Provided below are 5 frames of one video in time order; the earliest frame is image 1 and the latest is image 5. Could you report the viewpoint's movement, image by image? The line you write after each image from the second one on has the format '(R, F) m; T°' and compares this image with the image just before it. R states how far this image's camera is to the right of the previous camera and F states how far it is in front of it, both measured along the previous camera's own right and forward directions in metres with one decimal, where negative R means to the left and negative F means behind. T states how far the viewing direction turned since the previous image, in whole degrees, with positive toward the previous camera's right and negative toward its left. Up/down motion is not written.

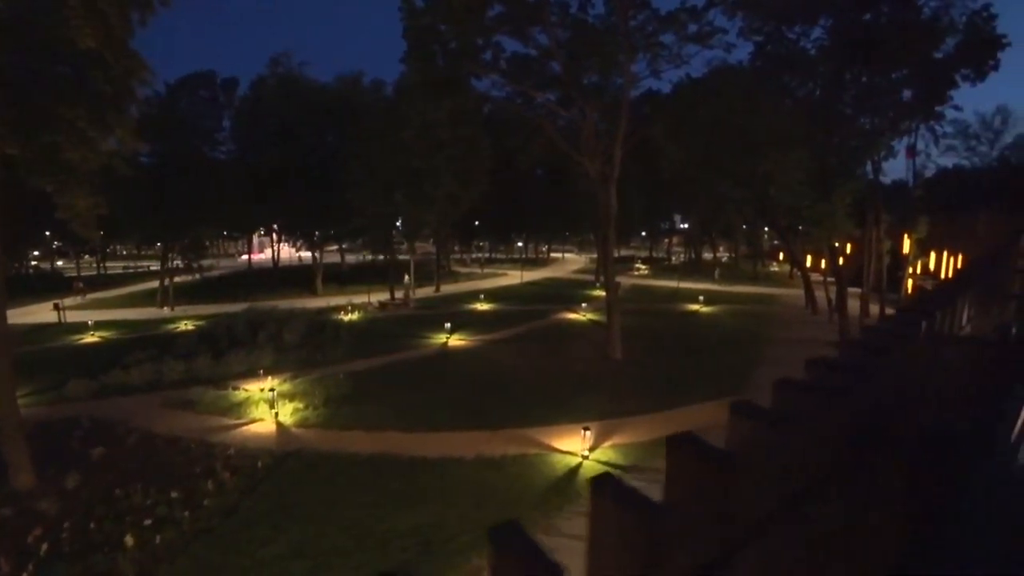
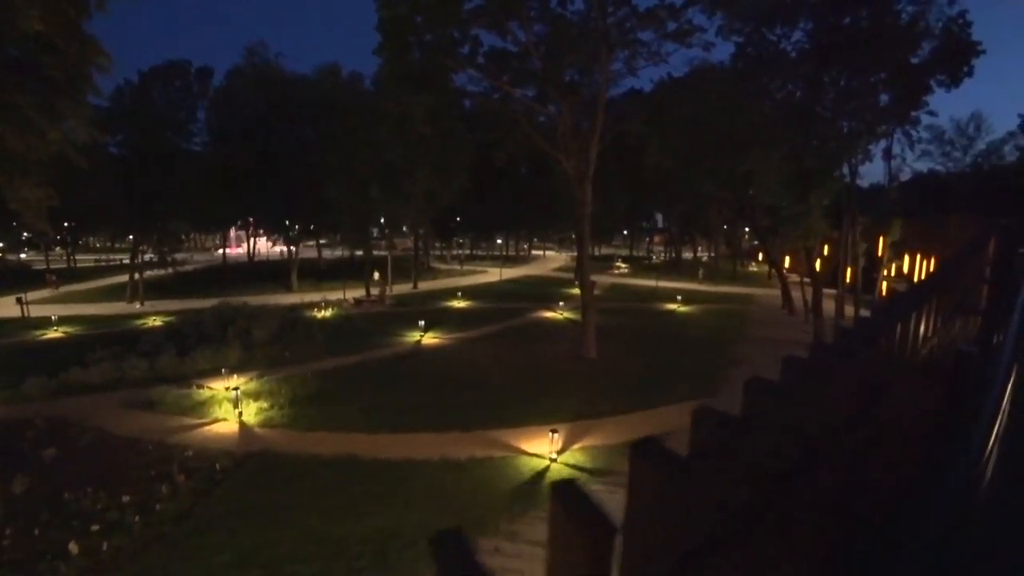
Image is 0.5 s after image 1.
(+0.2, +0.3) m; +1°
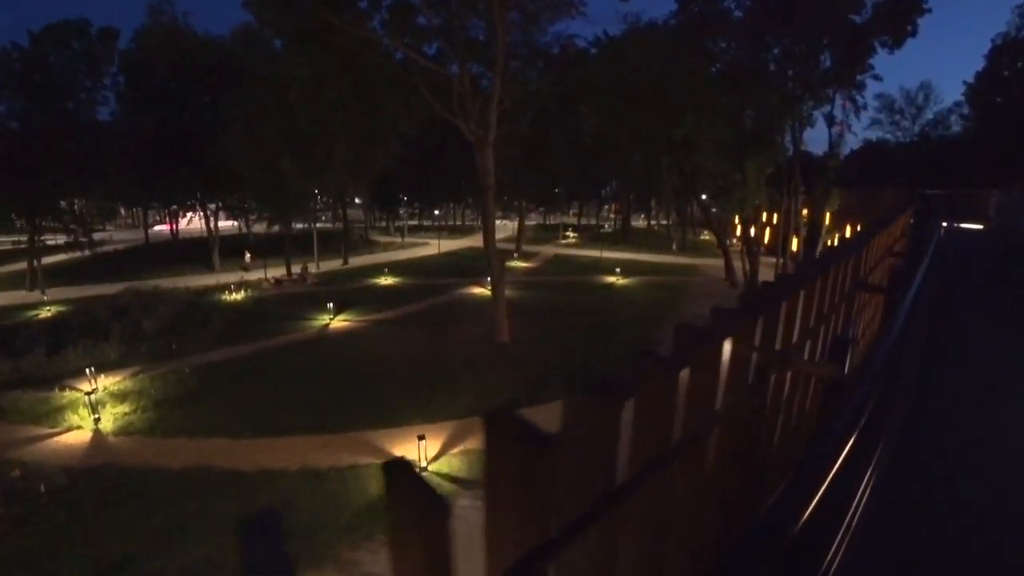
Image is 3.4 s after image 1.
(+1.5, +1.4) m; +2°
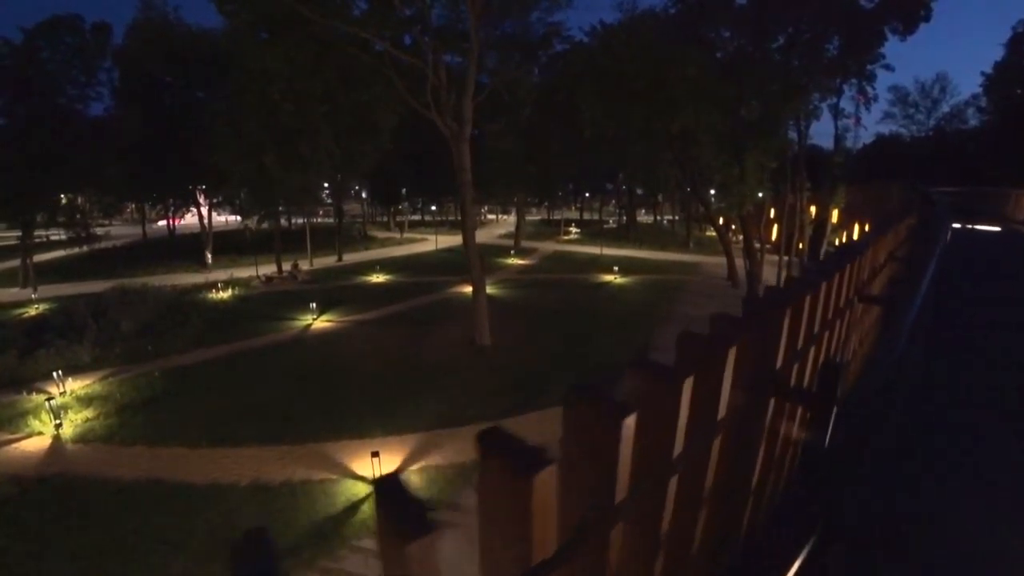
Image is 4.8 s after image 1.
(+0.7, +0.5) m; -1°
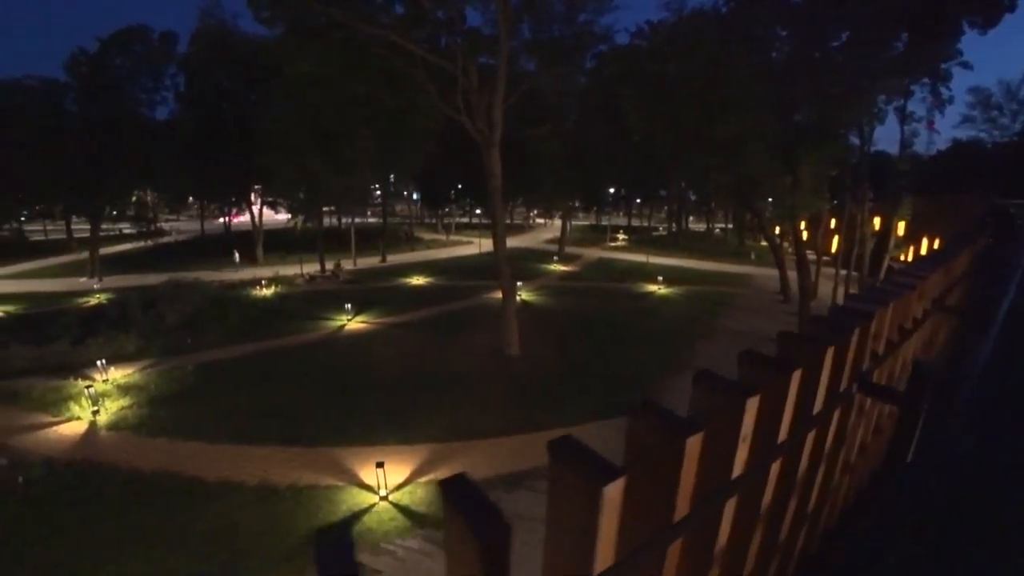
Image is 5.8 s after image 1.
(+0.6, +0.1) m; -4°
